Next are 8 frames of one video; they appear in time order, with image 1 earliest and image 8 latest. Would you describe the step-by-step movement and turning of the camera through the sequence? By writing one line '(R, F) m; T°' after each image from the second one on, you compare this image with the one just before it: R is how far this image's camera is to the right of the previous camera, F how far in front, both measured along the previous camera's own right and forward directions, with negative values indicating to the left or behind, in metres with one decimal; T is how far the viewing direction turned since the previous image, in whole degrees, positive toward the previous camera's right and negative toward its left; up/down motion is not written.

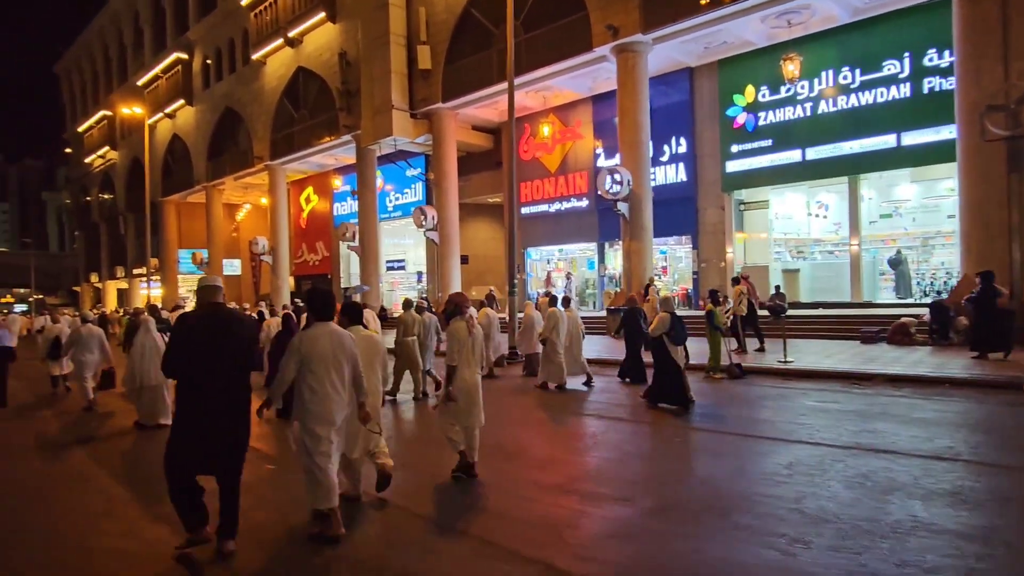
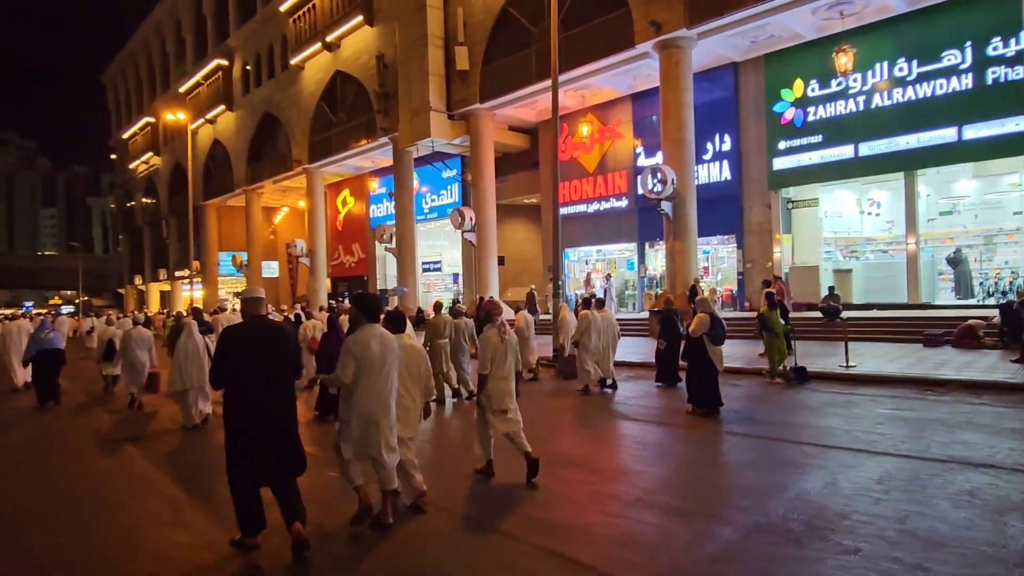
(-0.4, +0.3) m; -3°
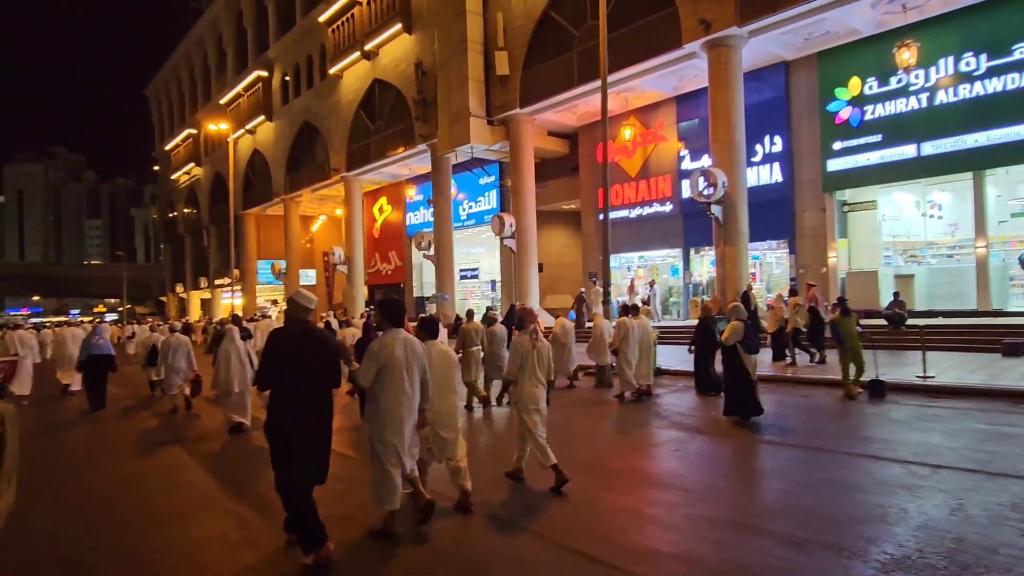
(-0.5, +0.4) m; -3°
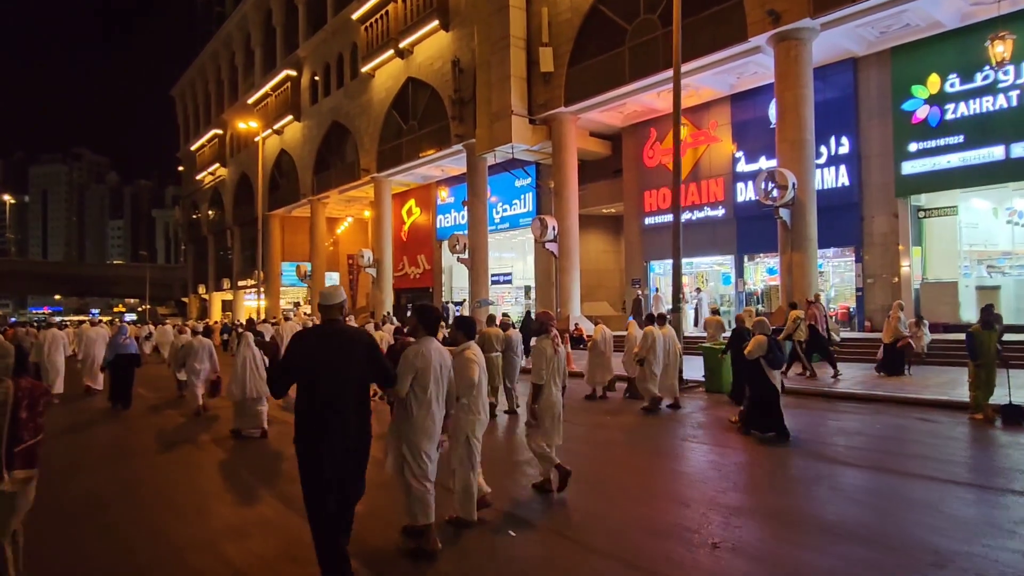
(-1.2, +1.2) m; -1°
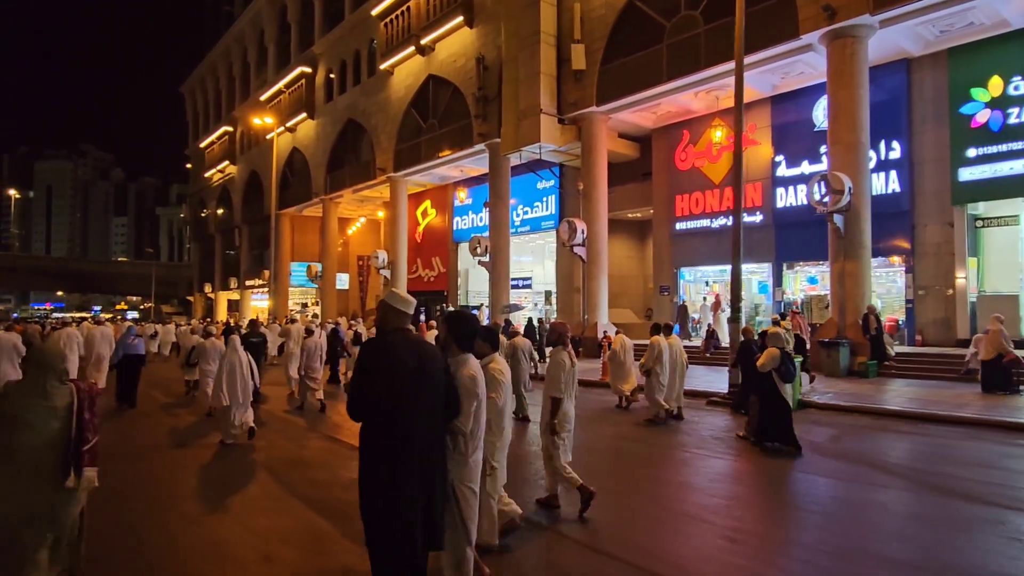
(-1.0, +1.0) m; 0°
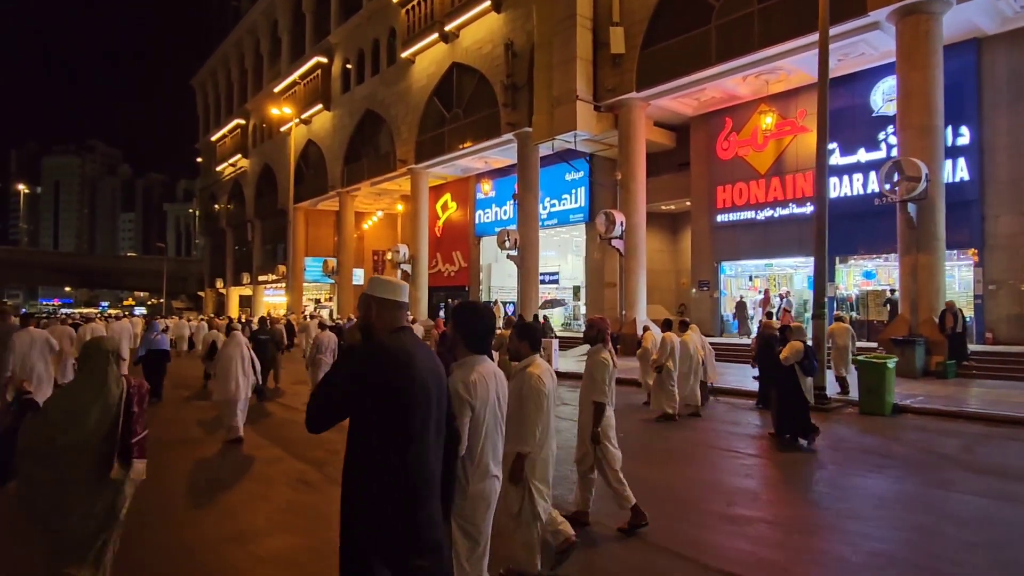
(-1.2, +1.1) m; 0°
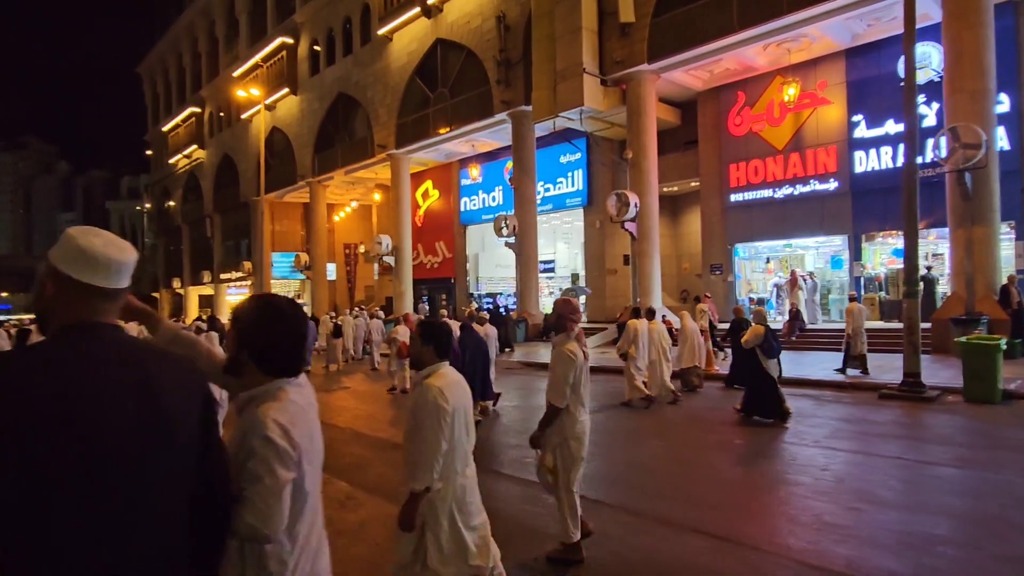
(-1.8, +1.8) m; +4°
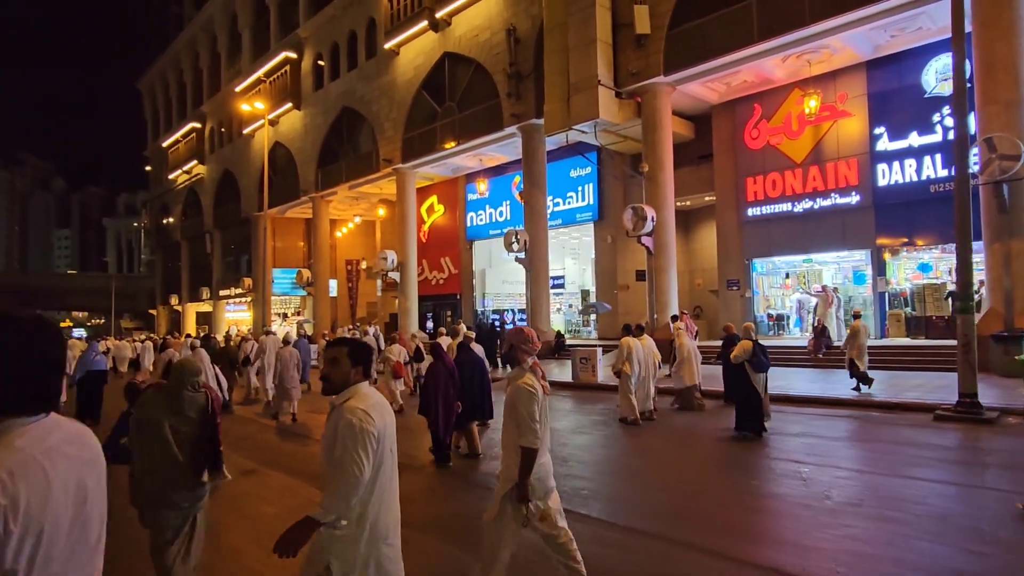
(-0.6, +0.6) m; 0°
